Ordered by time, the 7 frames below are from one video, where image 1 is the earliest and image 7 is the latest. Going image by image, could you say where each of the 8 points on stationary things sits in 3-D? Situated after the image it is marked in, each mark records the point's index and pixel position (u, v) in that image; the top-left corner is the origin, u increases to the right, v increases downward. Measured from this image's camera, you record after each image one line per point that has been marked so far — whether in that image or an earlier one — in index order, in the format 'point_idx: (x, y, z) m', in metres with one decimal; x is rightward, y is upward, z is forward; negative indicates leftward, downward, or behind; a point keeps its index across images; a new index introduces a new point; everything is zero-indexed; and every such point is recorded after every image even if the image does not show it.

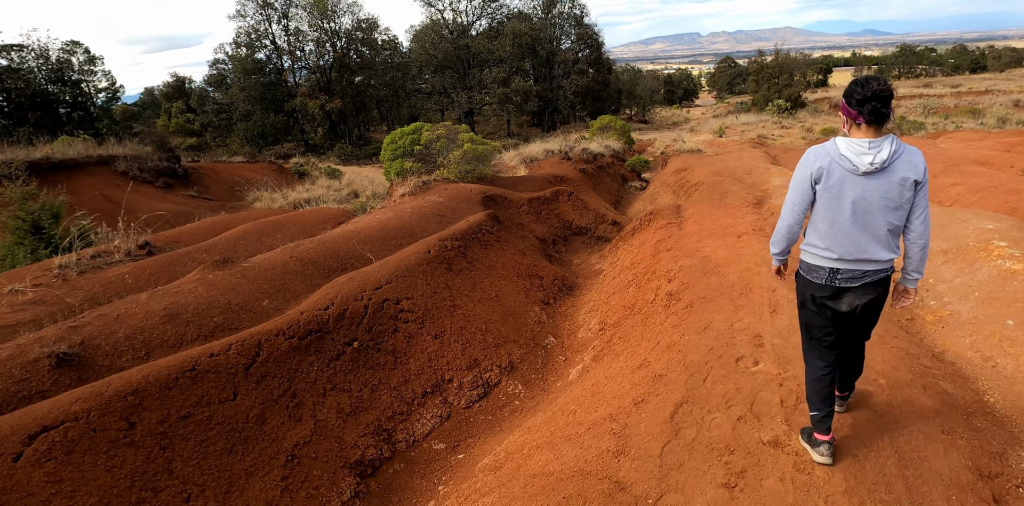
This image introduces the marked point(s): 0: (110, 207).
0: (-13.7, +1.6, +18.0) m
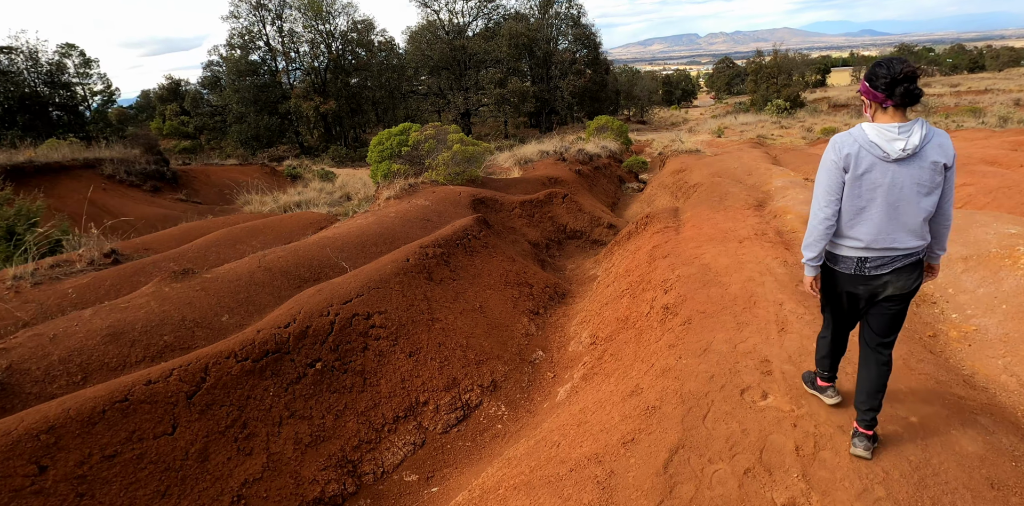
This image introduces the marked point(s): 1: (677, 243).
0: (-13.9, +1.4, +17.6) m
1: (+2.1, +0.1, +6.5) m
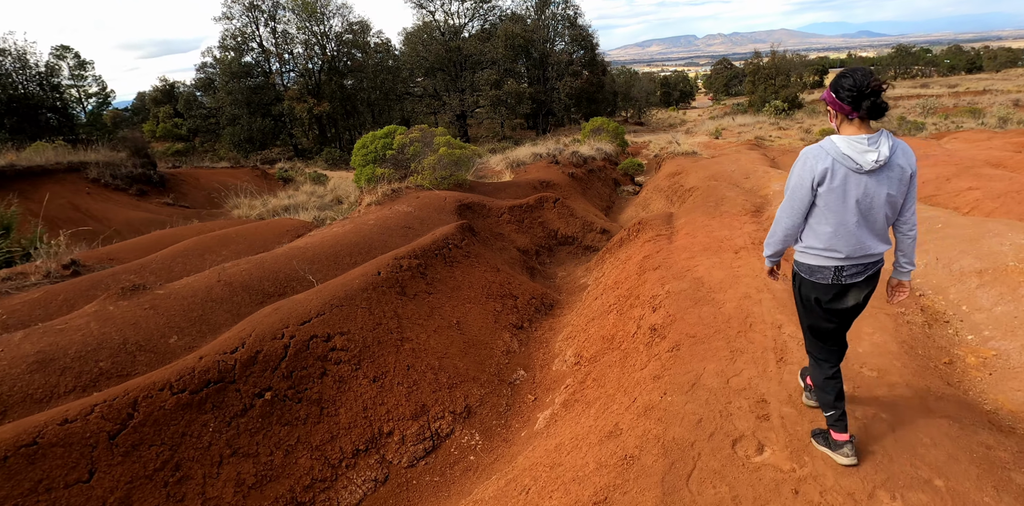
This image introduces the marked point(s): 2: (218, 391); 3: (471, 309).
0: (-14.2, +1.2, +17.1) m
1: (+1.8, 0.0, +6.1) m
2: (-2.1, -1.0, +3.7) m
3: (-0.5, -0.6, +6.1) m
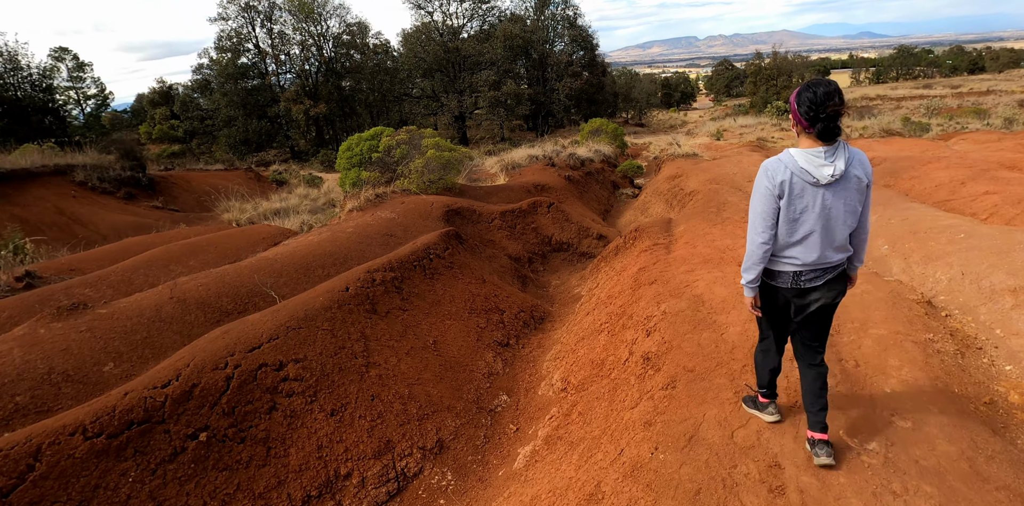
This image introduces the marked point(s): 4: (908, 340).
0: (-14.3, +1.0, +16.7) m
1: (+1.7, -0.1, +5.6) m
2: (-2.2, -1.1, +3.2) m
3: (-0.6, -0.8, +5.6) m
4: (+2.6, -0.6, +3.4) m
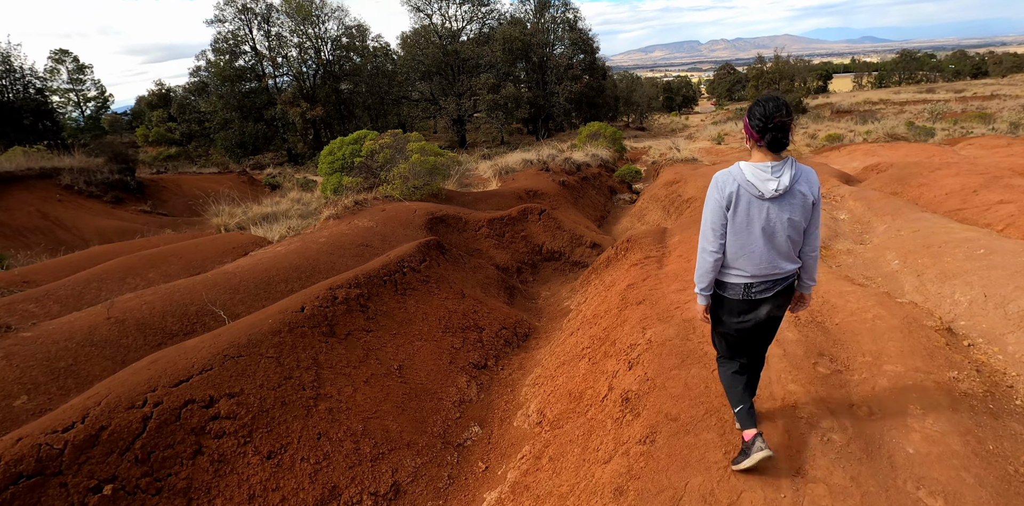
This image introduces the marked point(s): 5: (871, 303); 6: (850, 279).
0: (-14.5, +0.9, +16.3) m
1: (+1.4, -0.3, +5.2) m
2: (-2.5, -1.2, +2.7) m
3: (-0.9, -0.9, +5.1) m
4: (+2.3, -0.7, +2.9) m
5: (+2.8, -0.4, +4.1) m
6: (+3.4, -0.3, +5.2) m
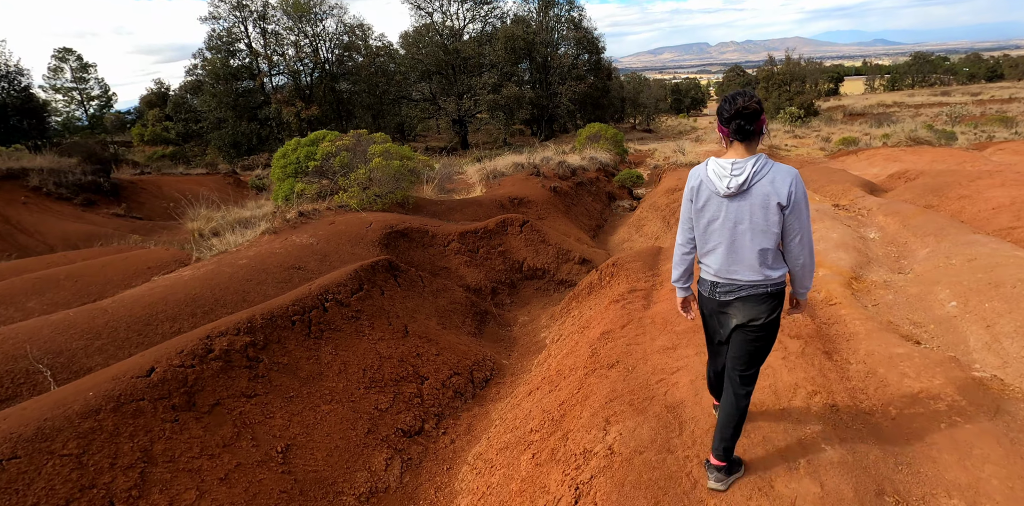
0: (-14.8, +0.7, +15.3) m
1: (+1.0, -0.6, +3.9) m
2: (-3.0, -1.5, +1.5) m
3: (-1.4, -1.2, +3.9) m
4: (+1.8, -1.0, +1.7) m
5: (+2.4, -0.7, +2.9) m
6: (+2.9, -0.6, +4.0) m
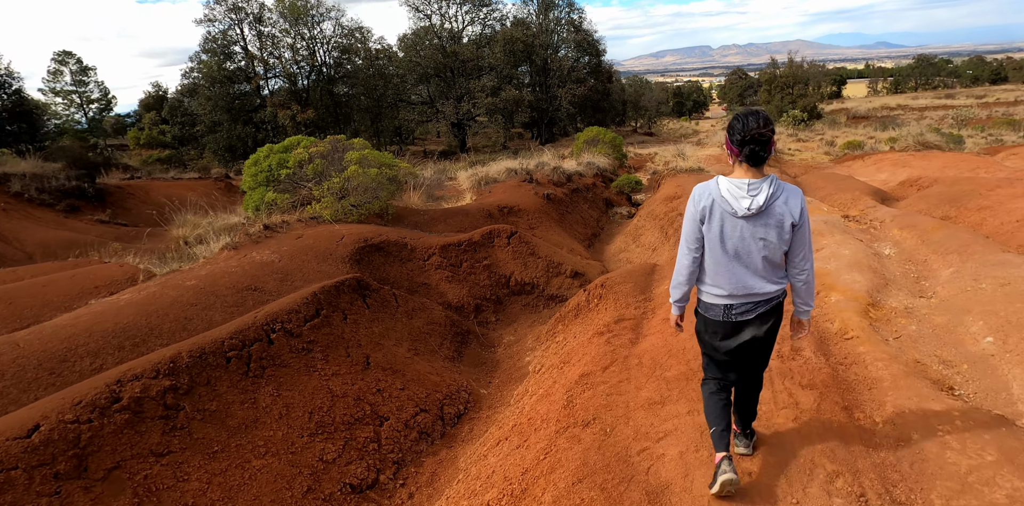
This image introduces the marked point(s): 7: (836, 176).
0: (-15.0, +0.4, +14.8) m
1: (+0.7, -0.8, +3.4) m
2: (-3.2, -1.6, +1.0) m
3: (-1.6, -1.4, +3.3) m
4: (+1.6, -1.2, +1.1) m
5: (+2.1, -0.9, +2.3) m
6: (+2.7, -0.8, +3.4) m
7: (+6.8, +1.6, +10.9) m
